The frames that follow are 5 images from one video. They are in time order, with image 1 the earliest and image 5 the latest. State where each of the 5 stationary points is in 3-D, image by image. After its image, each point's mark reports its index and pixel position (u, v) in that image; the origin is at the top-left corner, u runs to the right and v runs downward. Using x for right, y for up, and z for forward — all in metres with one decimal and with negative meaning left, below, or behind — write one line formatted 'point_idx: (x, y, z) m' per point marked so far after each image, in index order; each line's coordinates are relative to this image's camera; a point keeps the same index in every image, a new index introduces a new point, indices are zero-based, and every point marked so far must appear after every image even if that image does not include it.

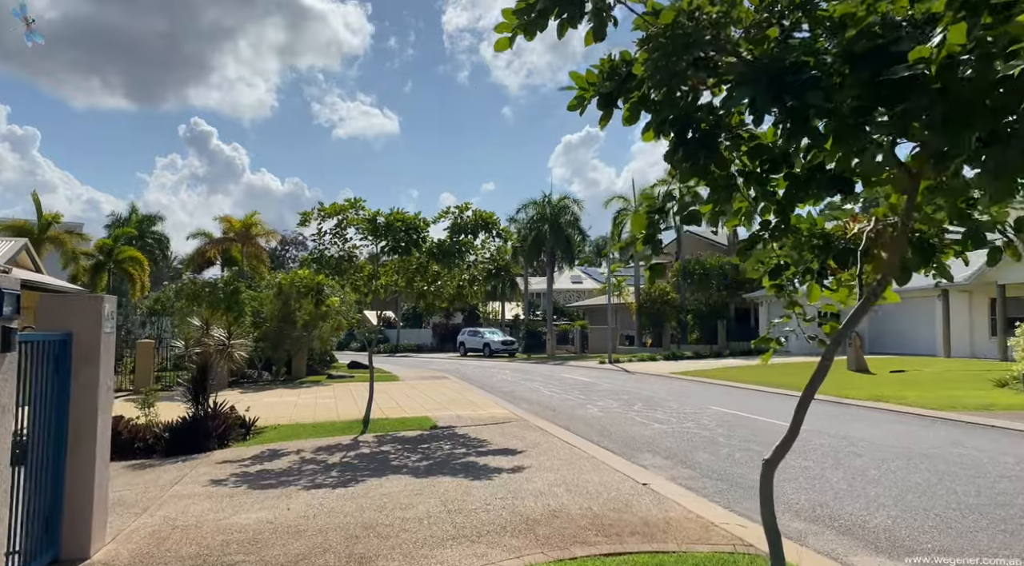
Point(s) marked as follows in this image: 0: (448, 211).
0: (-1.1, +1.3, +12.4) m
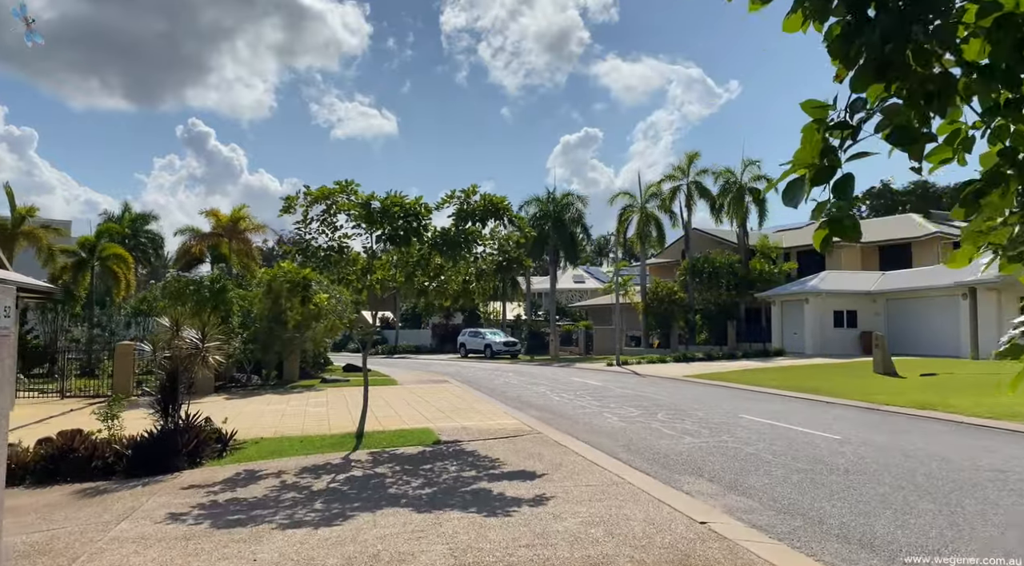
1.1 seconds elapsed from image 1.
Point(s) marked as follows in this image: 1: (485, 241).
0: (-0.9, +1.4, +10.8) m
1: (-0.4, +0.7, +11.3) m
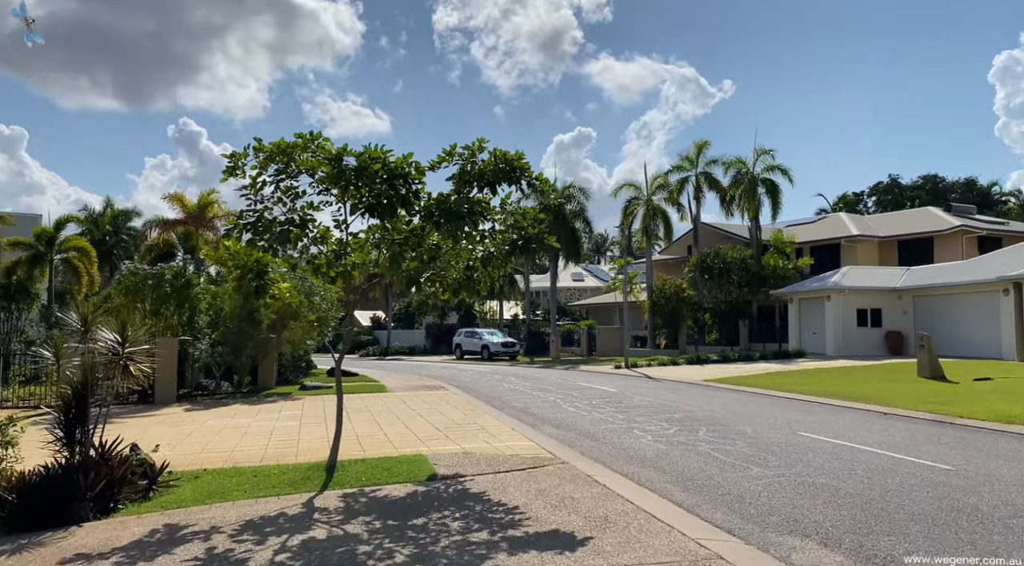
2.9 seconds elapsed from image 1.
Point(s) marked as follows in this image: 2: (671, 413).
0: (-0.7, +1.6, +8.2) m
1: (-0.2, +0.9, +8.7) m
2: (+3.4, -2.8, +14.8) m
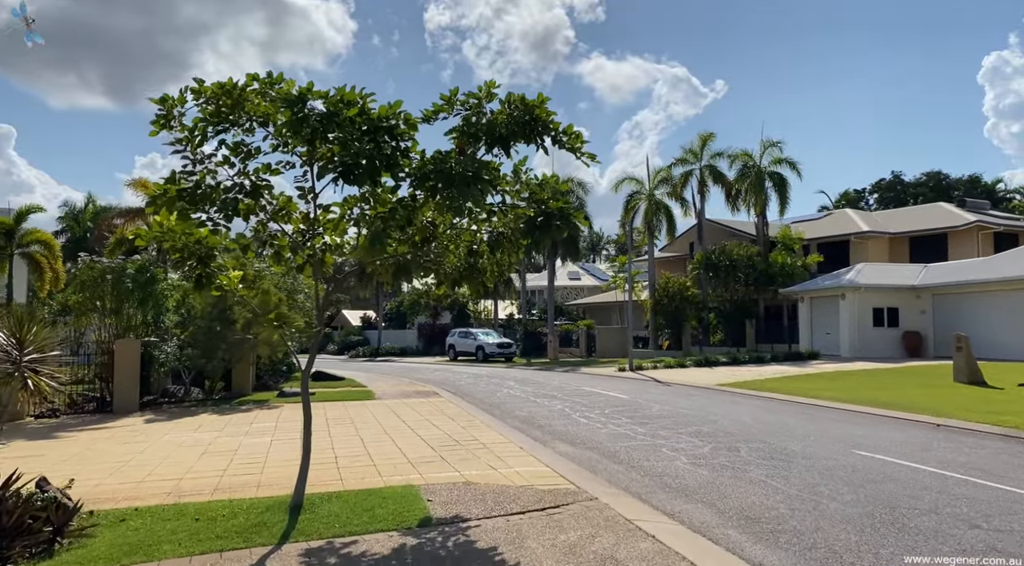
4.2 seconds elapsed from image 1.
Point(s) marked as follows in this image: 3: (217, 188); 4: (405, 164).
0: (-0.5, +1.7, +6.3) m
1: (-0.1, +1.0, +6.8) m
2: (+3.5, -2.7, +12.9) m
3: (-2.6, +0.8, +6.1) m
4: (-1.0, +1.1, +6.1) m
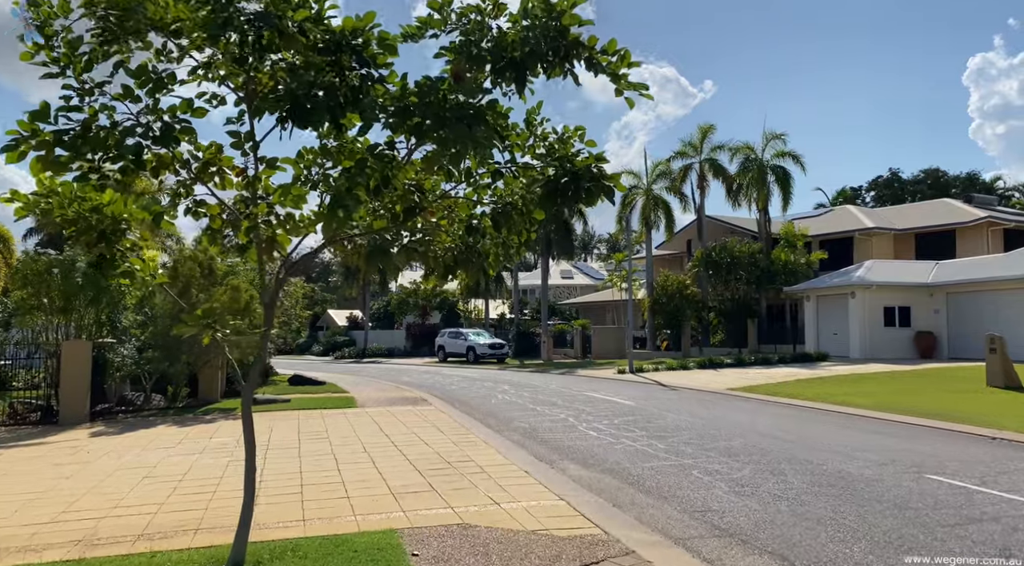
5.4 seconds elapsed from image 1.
0: (-0.4, +1.8, +4.6) m
1: (0.0, +1.1, +5.1) m
2: (+3.5, -2.6, +11.3) m
3: (-2.5, +0.9, +4.3) m
4: (-0.8, +1.2, +4.4) m
